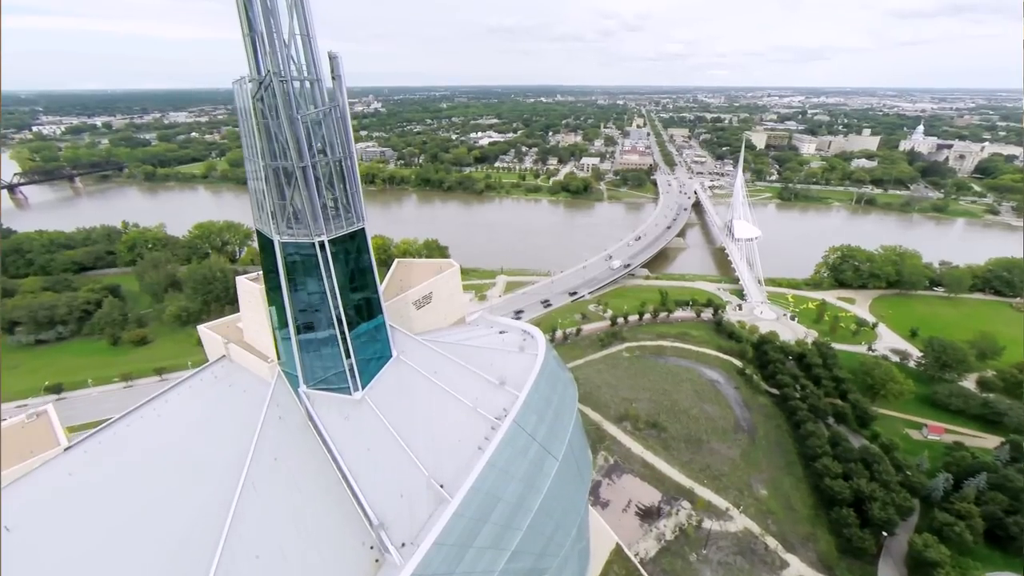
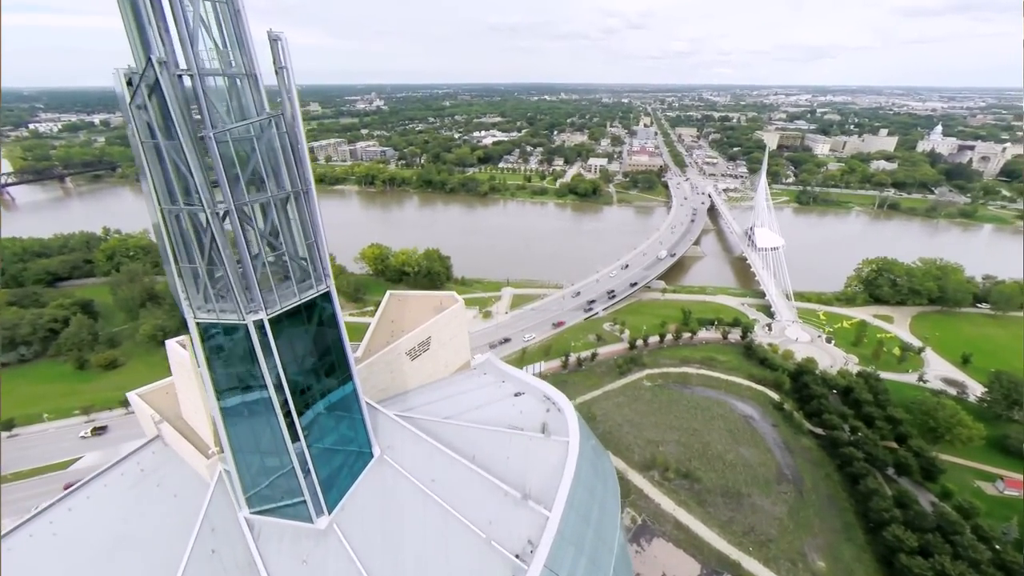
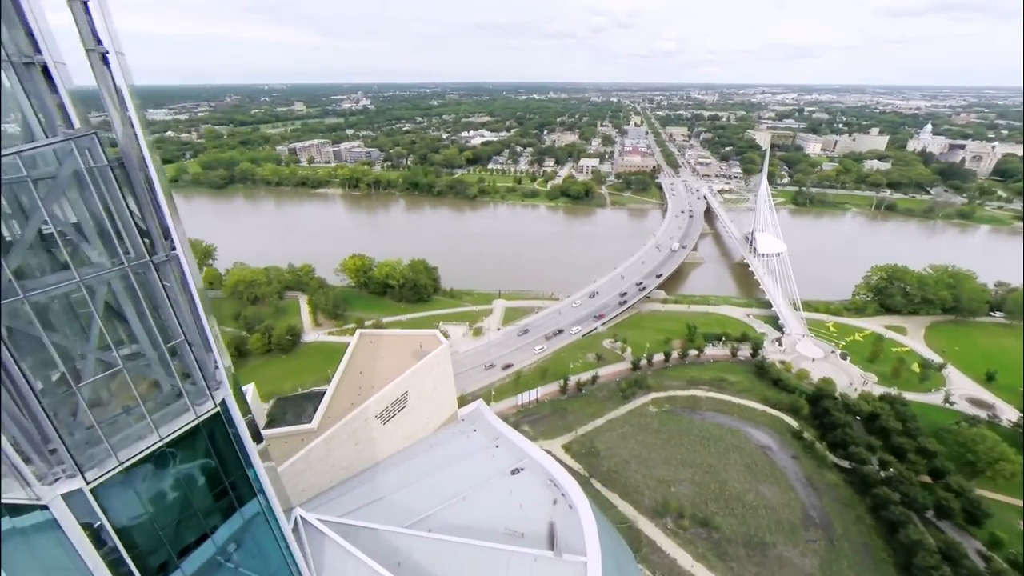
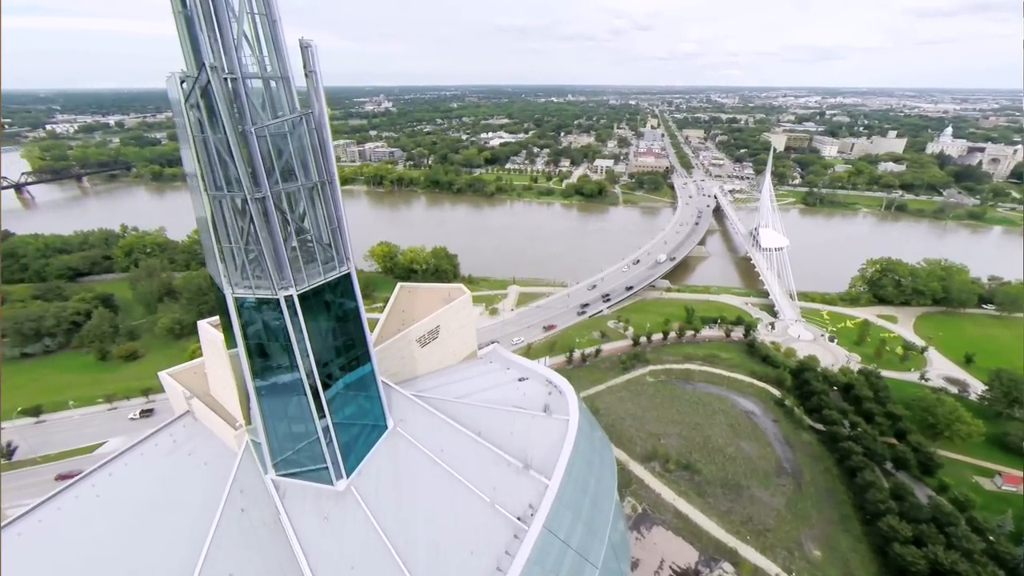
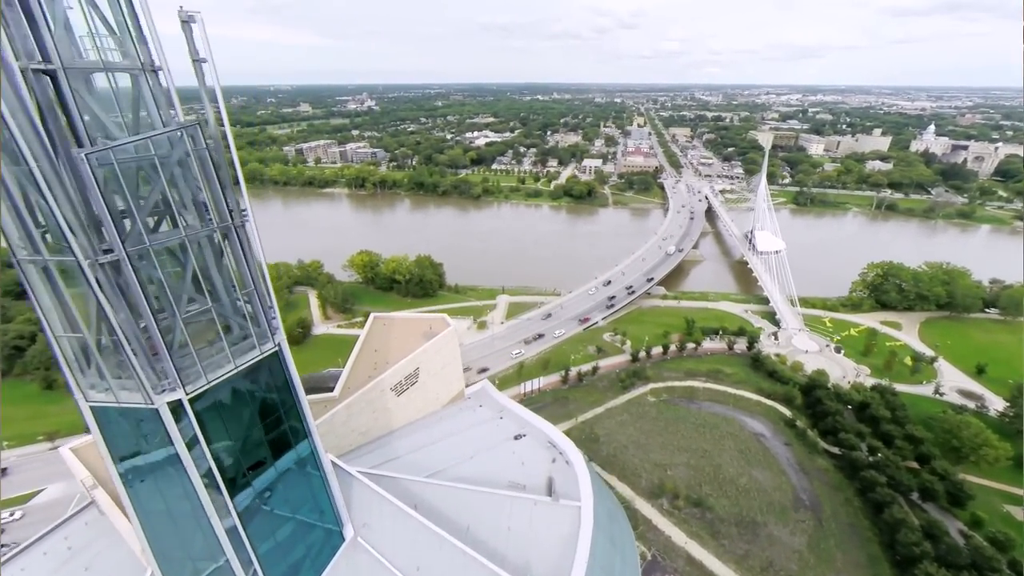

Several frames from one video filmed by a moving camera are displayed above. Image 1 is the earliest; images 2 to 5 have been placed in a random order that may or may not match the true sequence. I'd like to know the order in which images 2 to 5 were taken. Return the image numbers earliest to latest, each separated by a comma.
4, 2, 5, 3
